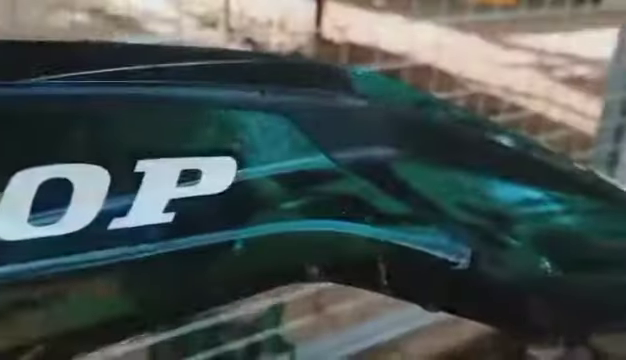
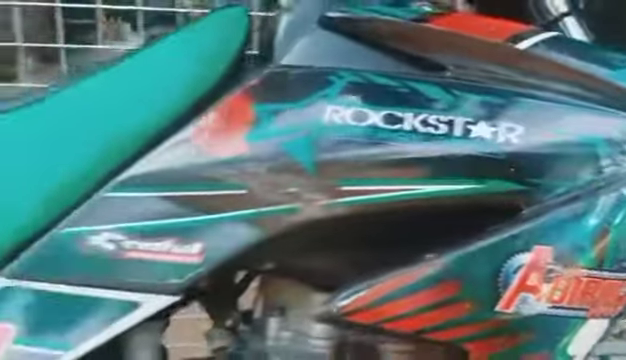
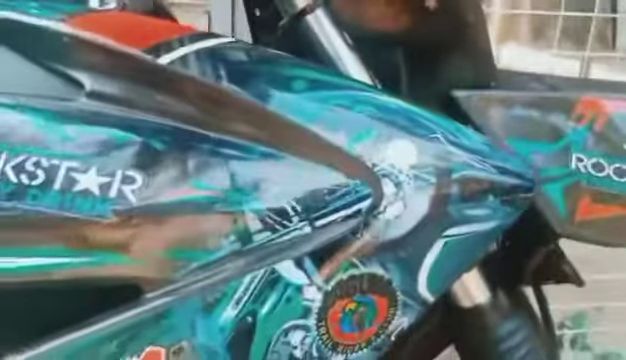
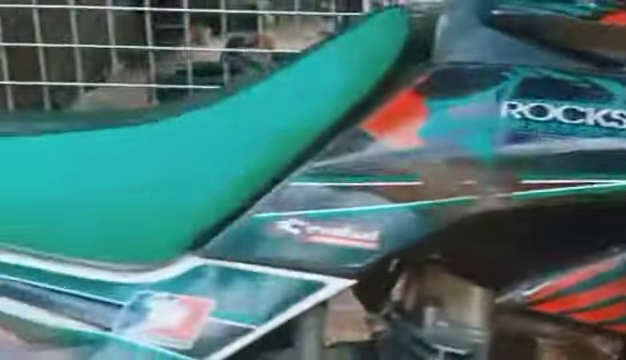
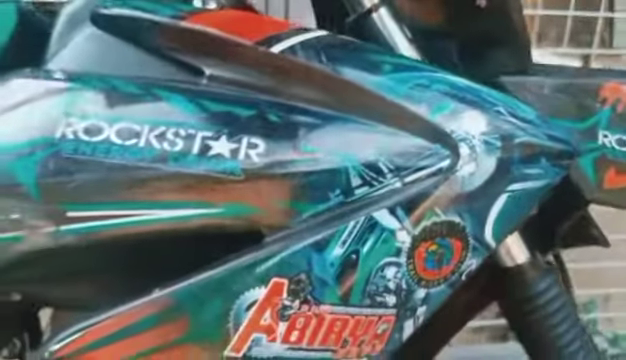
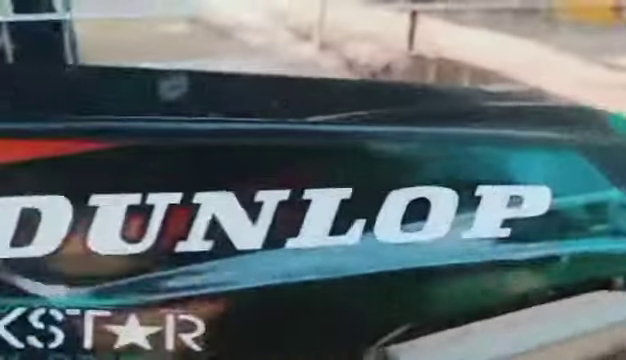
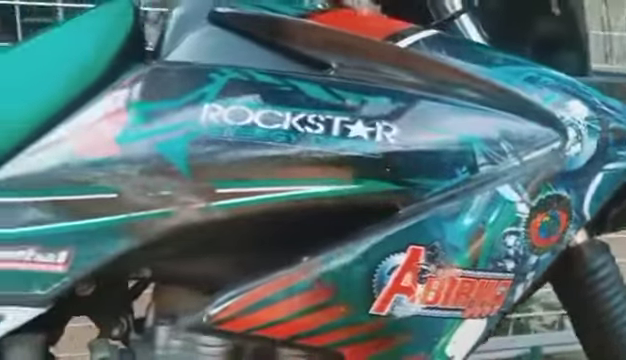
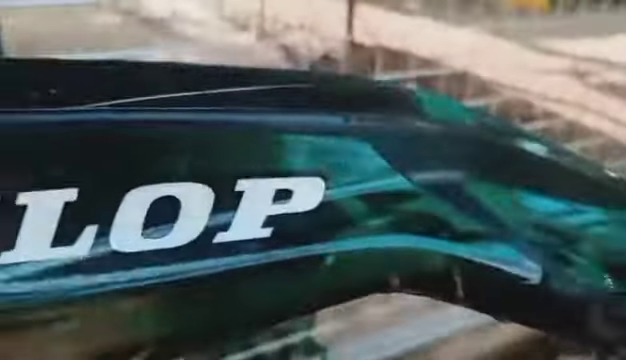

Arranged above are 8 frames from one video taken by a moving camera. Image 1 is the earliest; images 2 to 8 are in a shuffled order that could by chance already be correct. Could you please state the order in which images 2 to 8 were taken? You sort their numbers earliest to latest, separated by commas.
8, 6, 3, 5, 7, 2, 4
